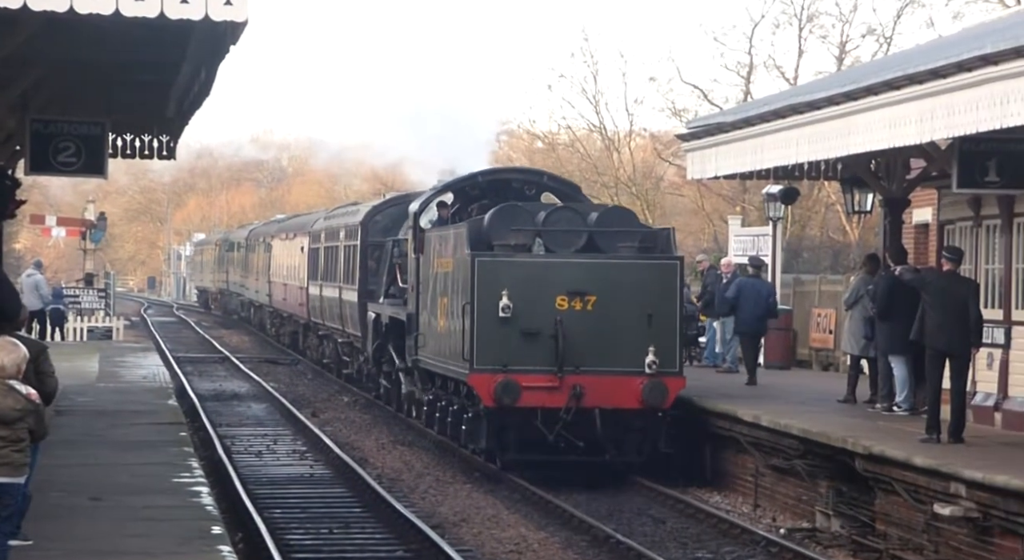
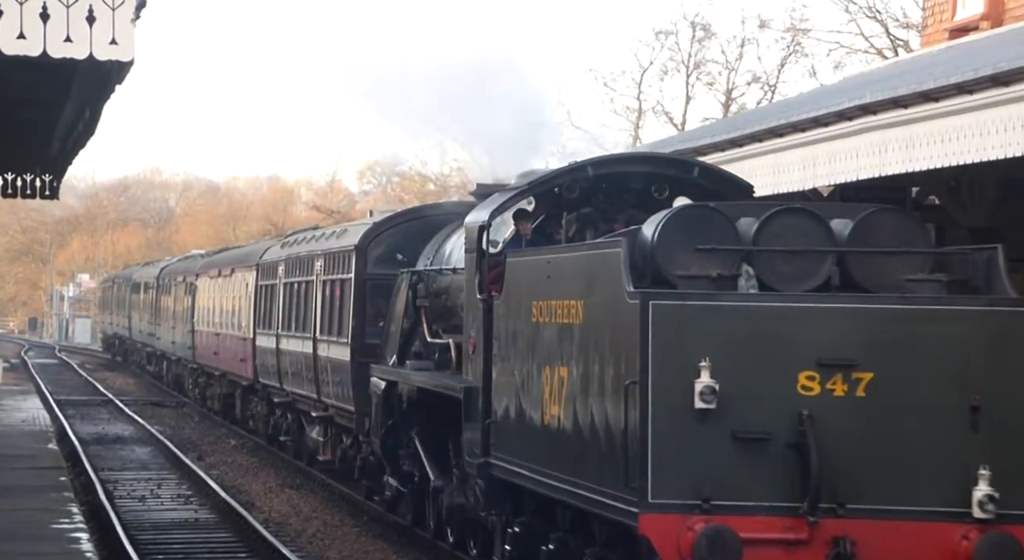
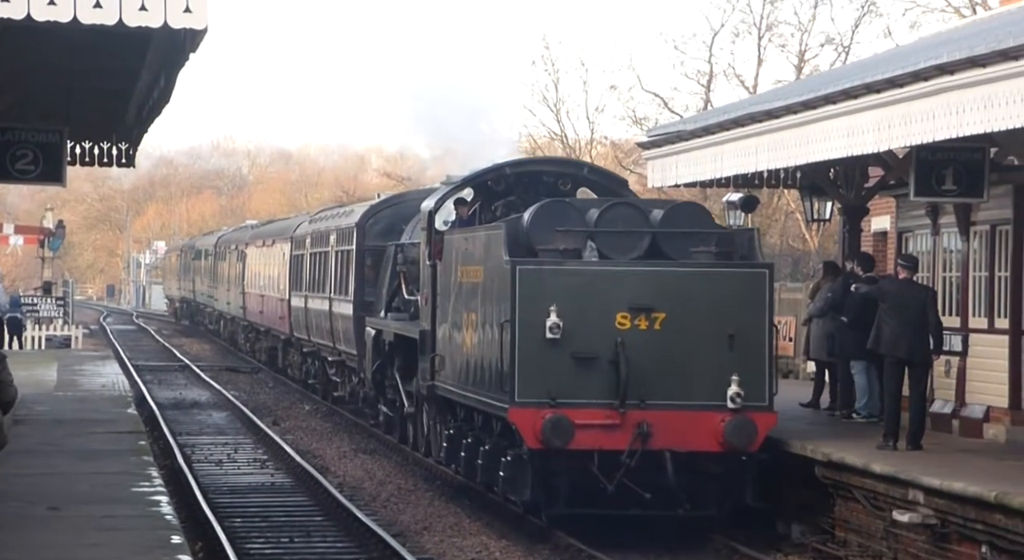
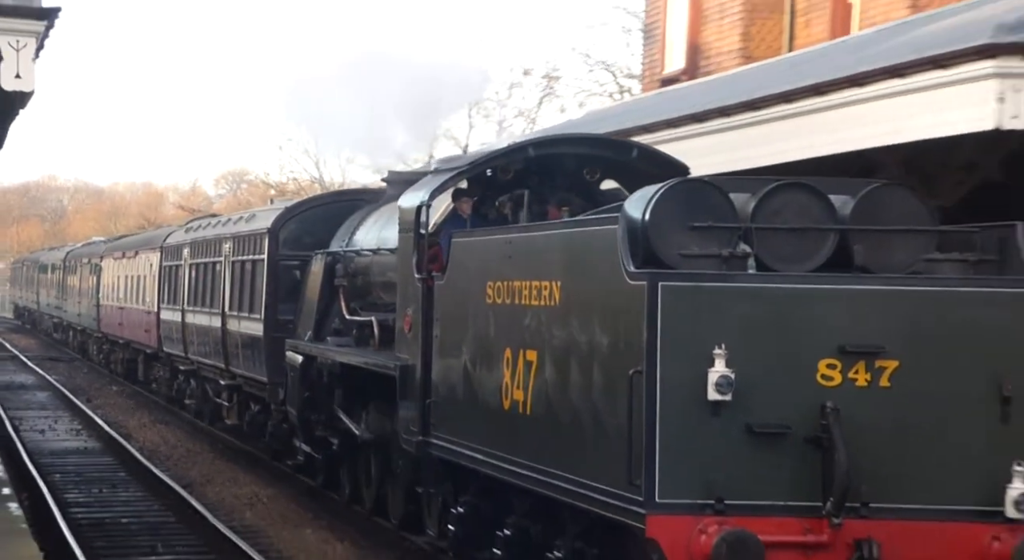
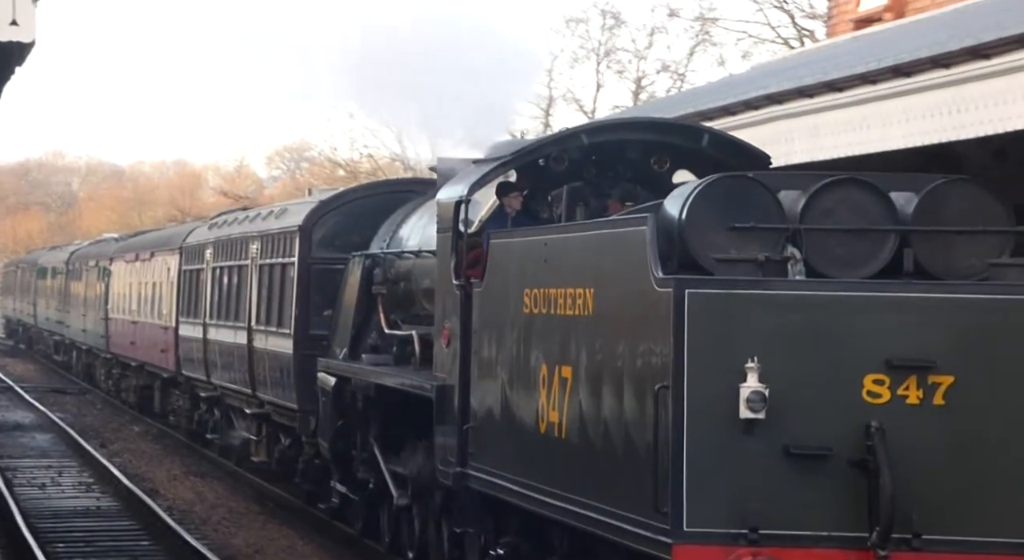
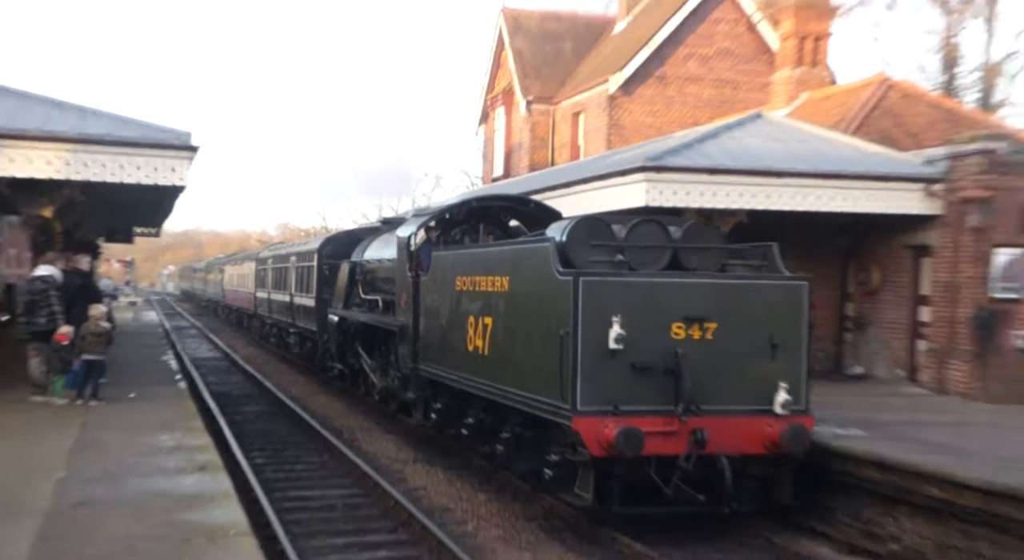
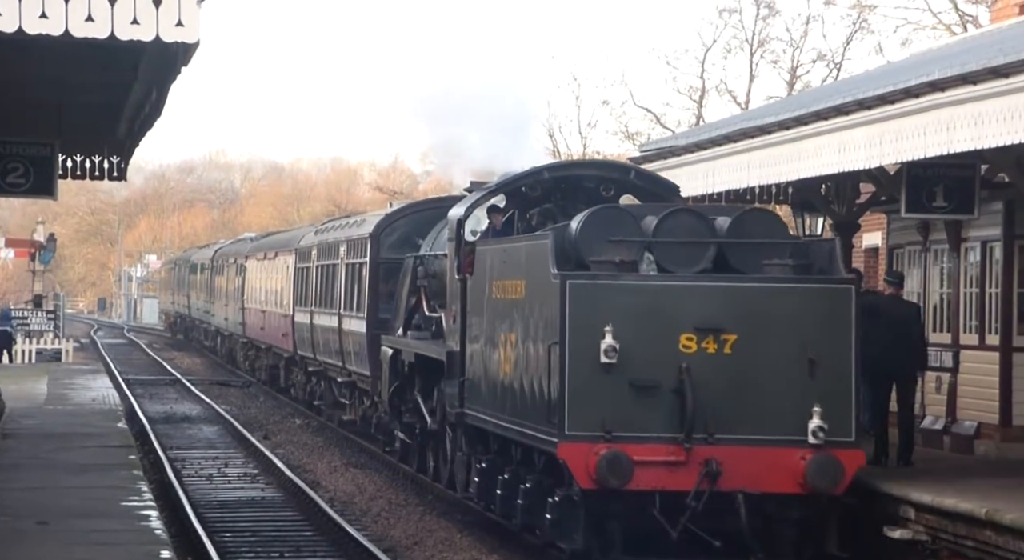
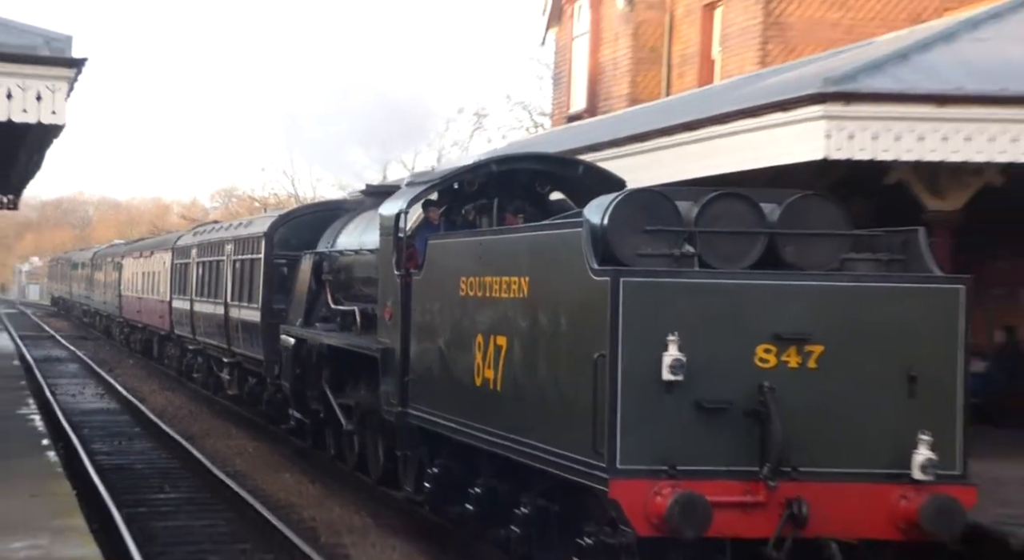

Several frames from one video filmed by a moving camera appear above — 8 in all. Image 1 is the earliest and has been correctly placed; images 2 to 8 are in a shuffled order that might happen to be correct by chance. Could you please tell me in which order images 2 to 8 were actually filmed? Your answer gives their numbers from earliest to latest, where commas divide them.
3, 7, 2, 5, 4, 8, 6
